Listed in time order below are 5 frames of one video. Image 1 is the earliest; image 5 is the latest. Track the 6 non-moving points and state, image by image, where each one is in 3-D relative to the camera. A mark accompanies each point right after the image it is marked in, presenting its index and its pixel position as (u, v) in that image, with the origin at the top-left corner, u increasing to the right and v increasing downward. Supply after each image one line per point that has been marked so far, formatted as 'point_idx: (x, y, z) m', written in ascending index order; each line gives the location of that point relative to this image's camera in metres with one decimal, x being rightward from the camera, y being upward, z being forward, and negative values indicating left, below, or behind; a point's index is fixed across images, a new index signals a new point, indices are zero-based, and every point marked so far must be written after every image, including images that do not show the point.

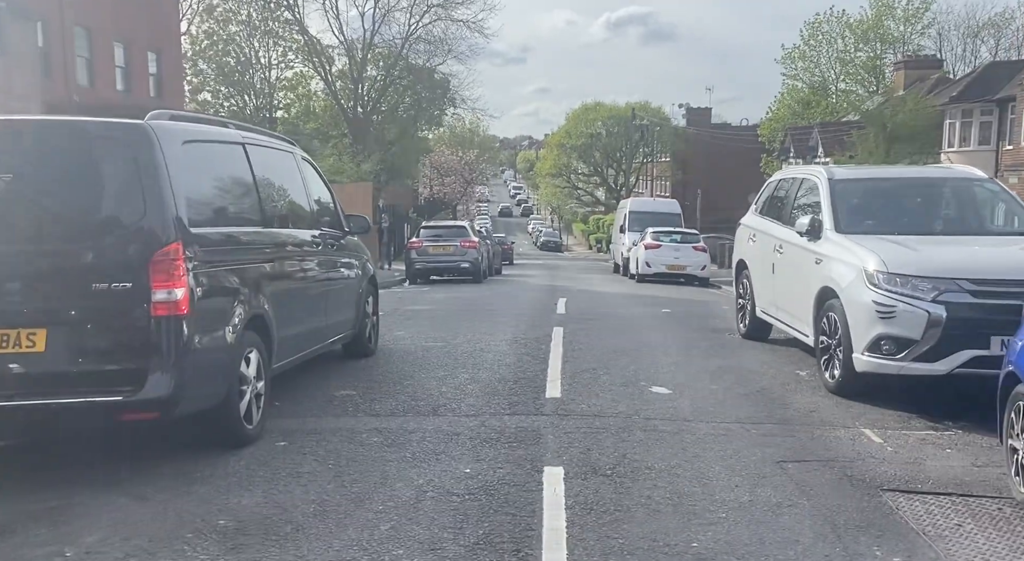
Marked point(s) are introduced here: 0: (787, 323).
0: (+2.6, -0.4, +10.1) m
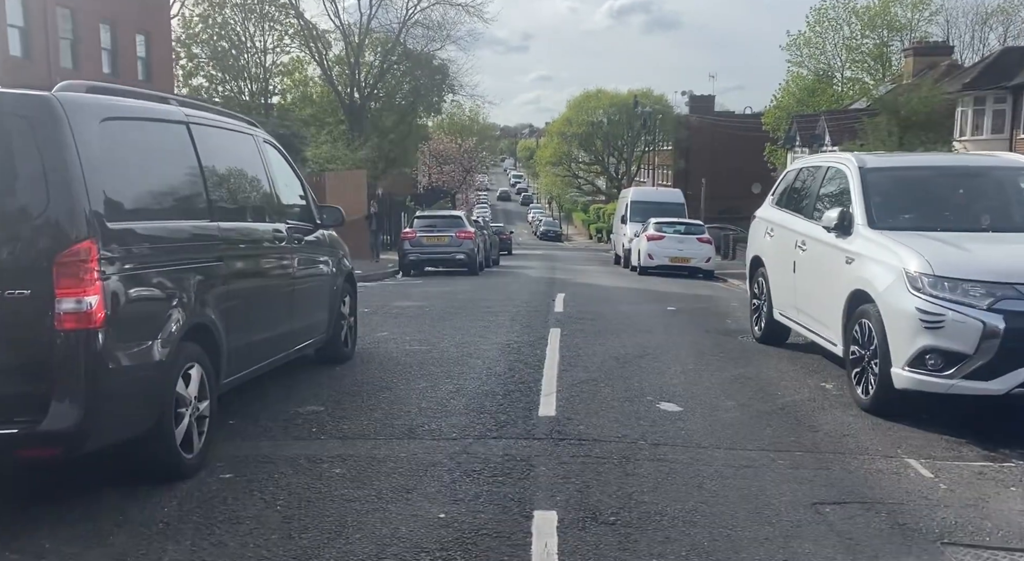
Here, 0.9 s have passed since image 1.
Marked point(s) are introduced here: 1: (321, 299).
0: (+2.5, -0.4, +9.0) m
1: (-1.6, -0.2, +9.0) m
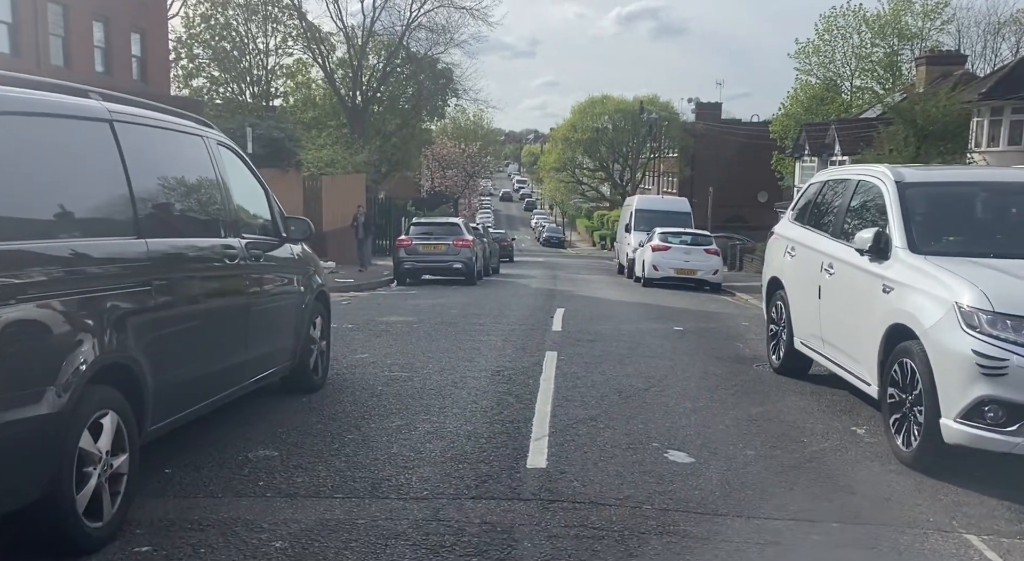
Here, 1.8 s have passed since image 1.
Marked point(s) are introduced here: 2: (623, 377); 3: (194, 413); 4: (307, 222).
0: (+2.4, -0.6, +8.0) m
1: (-1.7, -0.3, +8.0) m
2: (+0.9, -0.8, +9.0) m
3: (-2.0, -0.8, +6.6) m
4: (-1.6, +0.5, +8.2) m
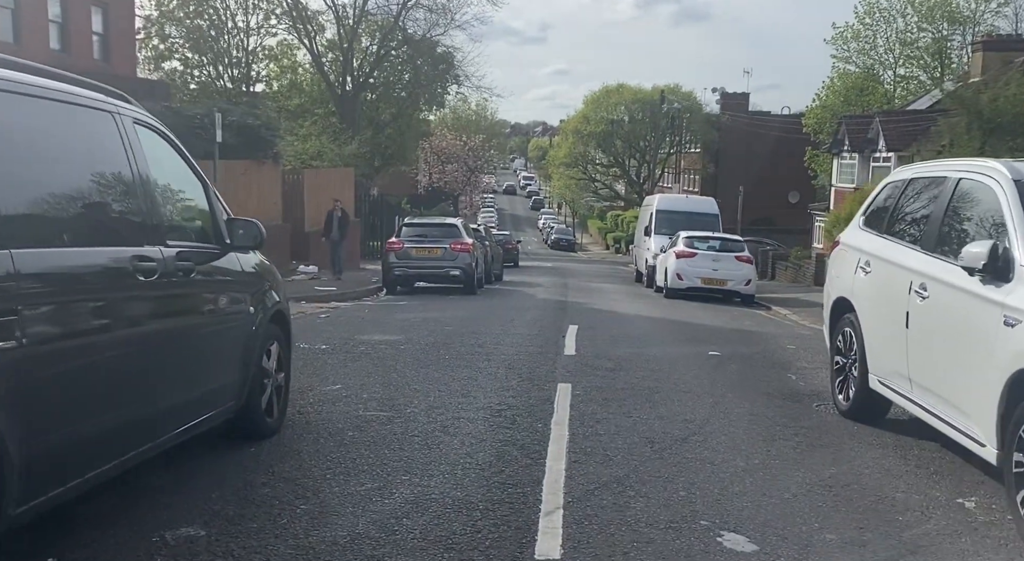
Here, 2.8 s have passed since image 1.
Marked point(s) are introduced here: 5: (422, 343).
0: (+2.5, -0.8, +6.3) m
1: (-1.7, -0.4, +6.3) m
2: (+1.0, -1.0, +7.4) m
3: (-1.9, -0.9, +5.0) m
4: (-1.5, +0.3, +6.5) m
5: (-1.0, -0.7, +11.8) m
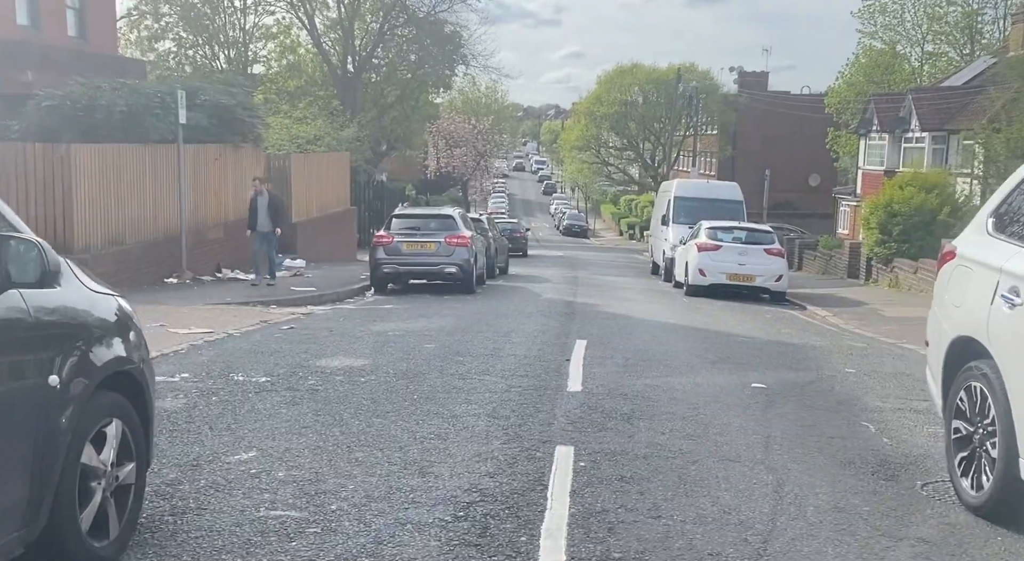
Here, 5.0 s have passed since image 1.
0: (+2.3, -0.9, +3.8) m
1: (-1.8, -0.6, +3.9) m
2: (+0.8, -1.1, +4.9) m
3: (-2.1, -1.1, +2.5) m
4: (-1.7, +0.1, +4.1) m
5: (-1.1, -0.8, +9.4) m
